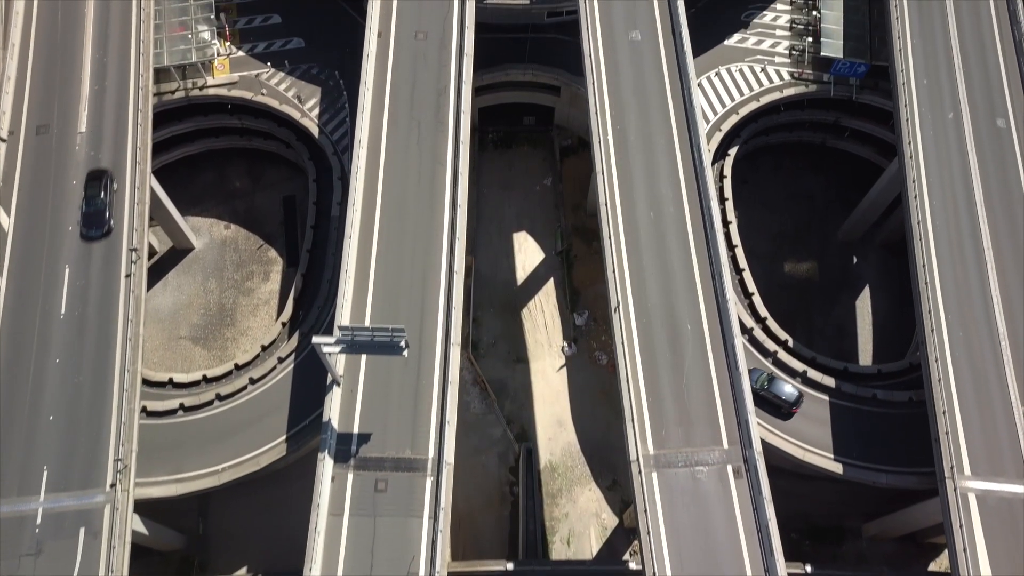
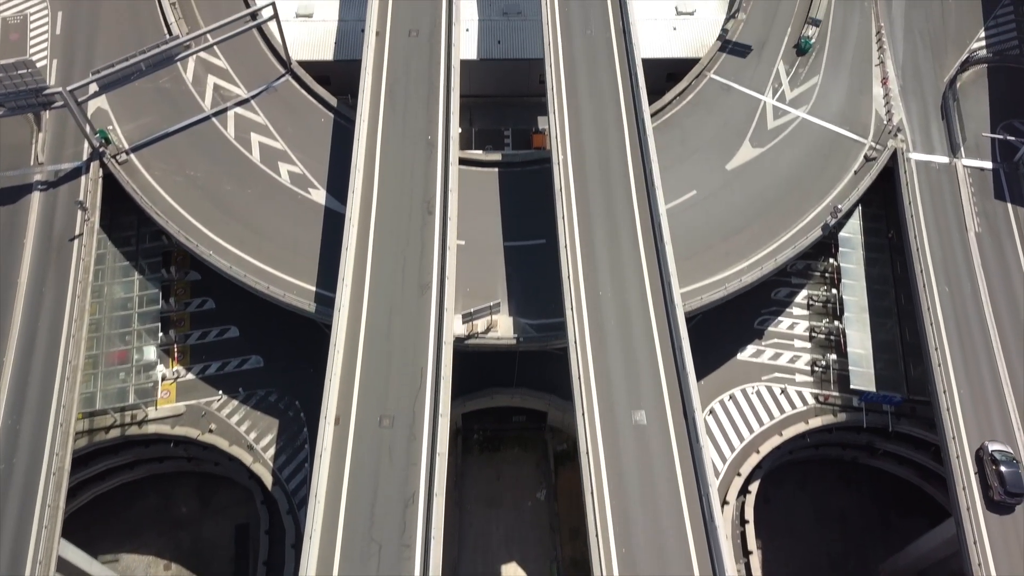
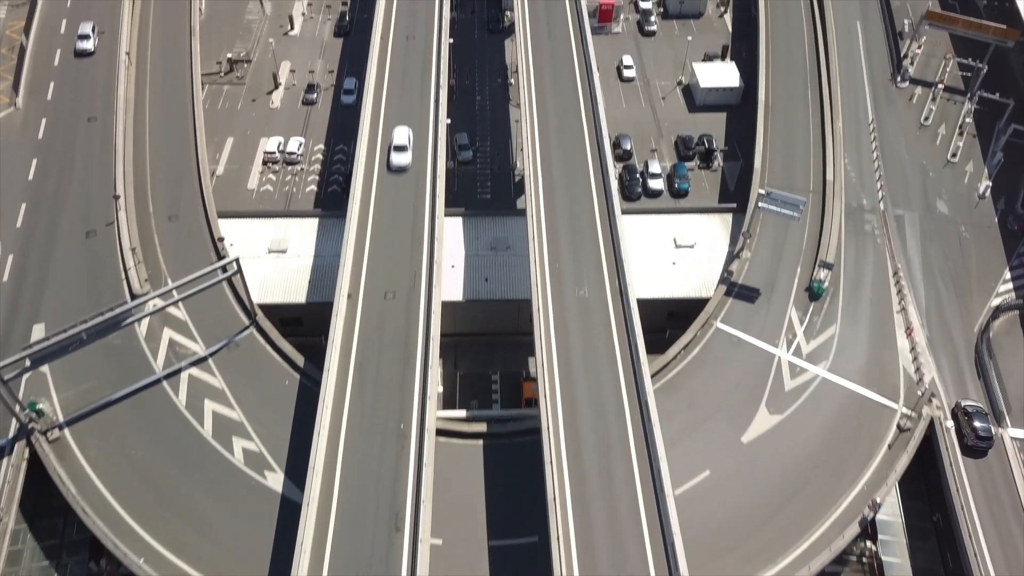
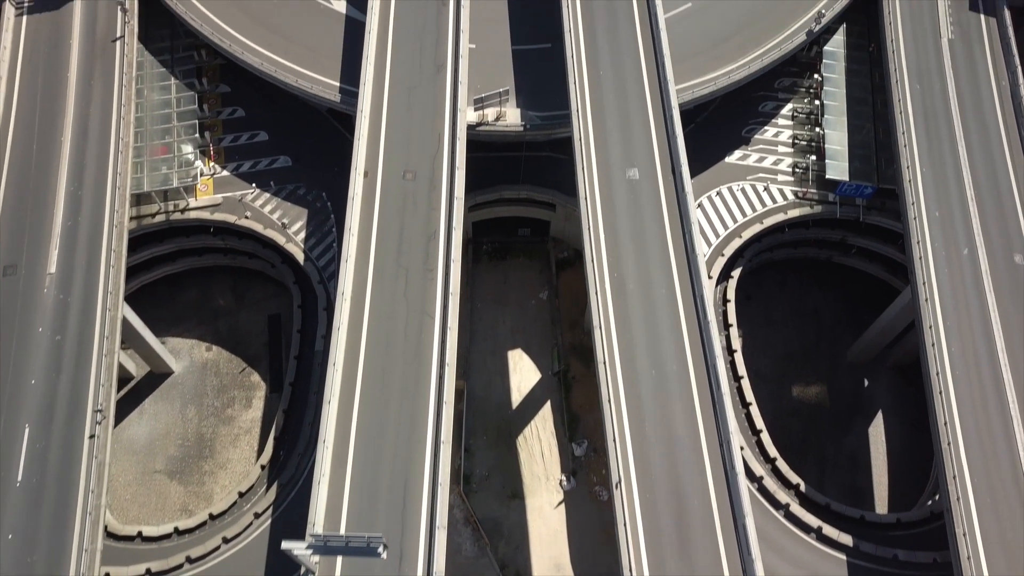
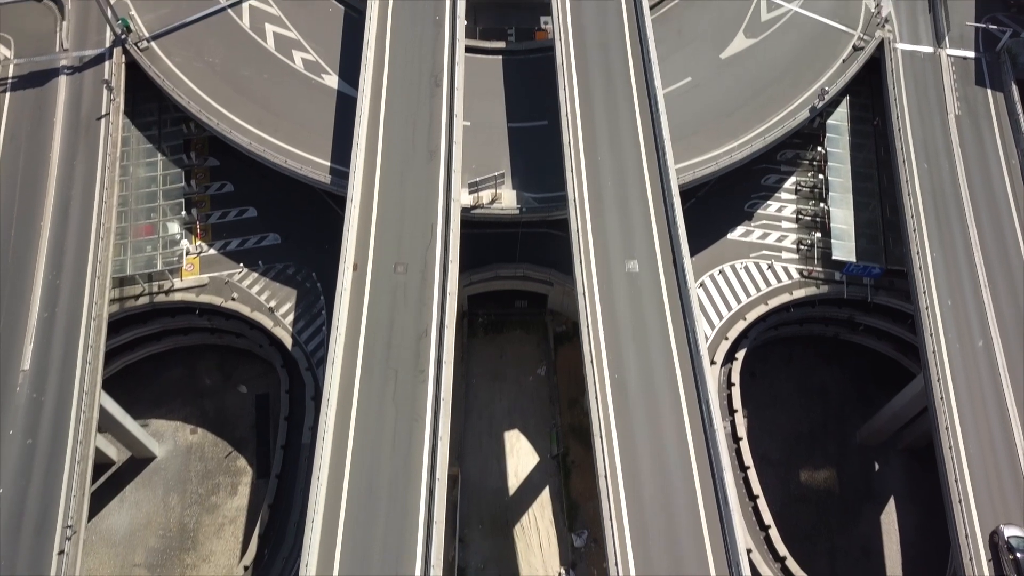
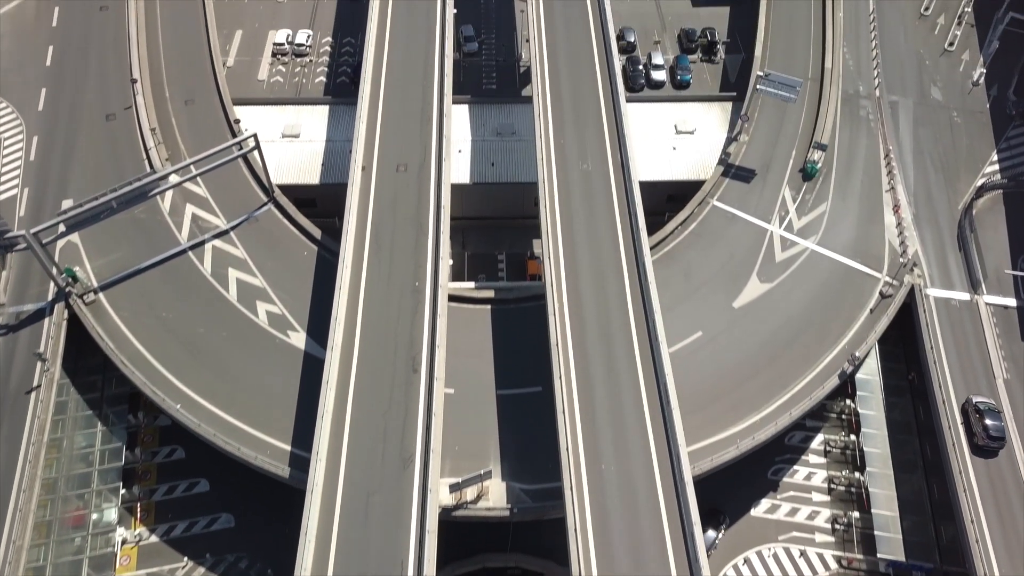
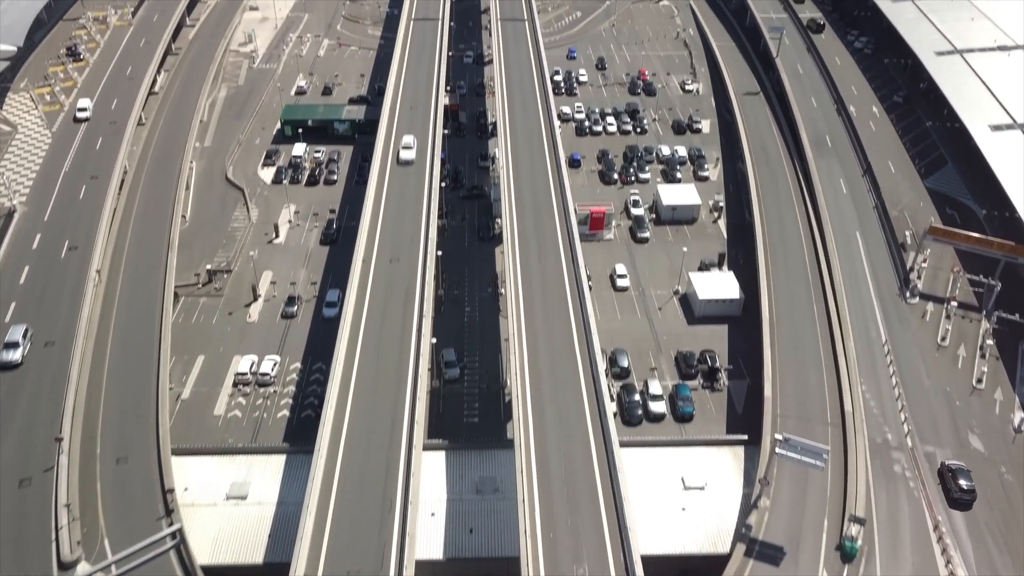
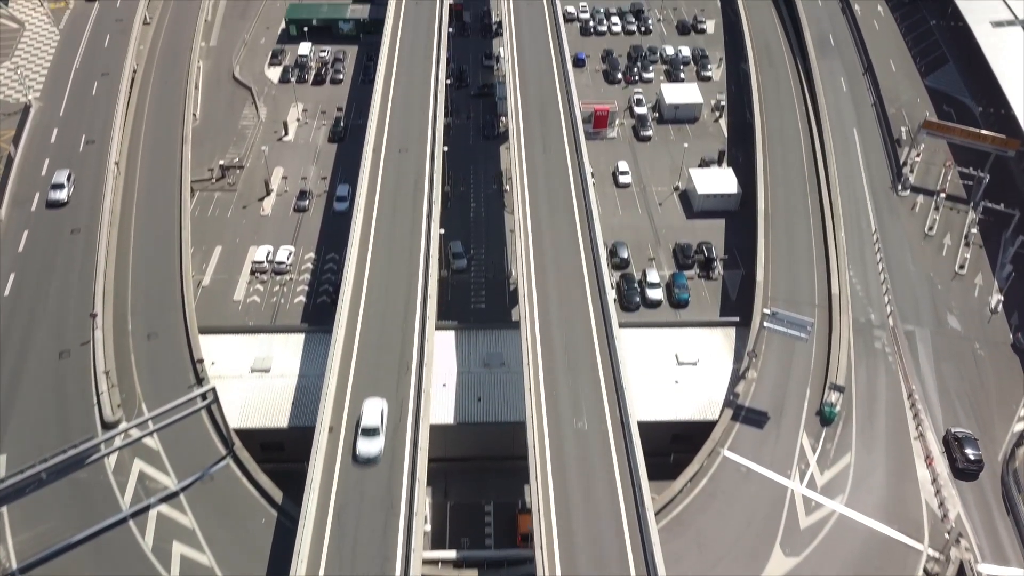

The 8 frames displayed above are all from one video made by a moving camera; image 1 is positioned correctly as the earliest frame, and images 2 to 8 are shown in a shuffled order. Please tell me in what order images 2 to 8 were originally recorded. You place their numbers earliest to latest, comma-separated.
4, 5, 2, 6, 3, 8, 7
